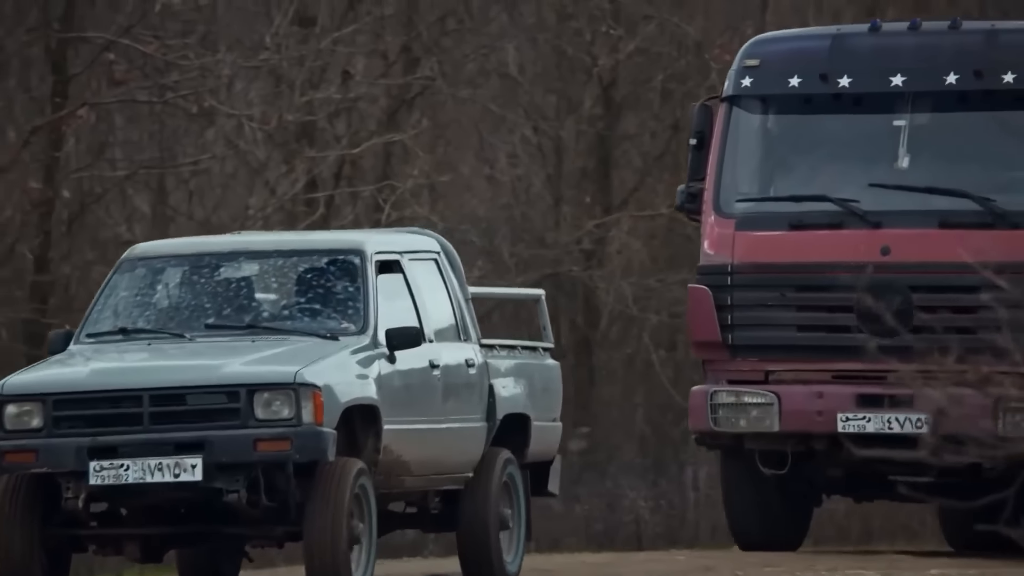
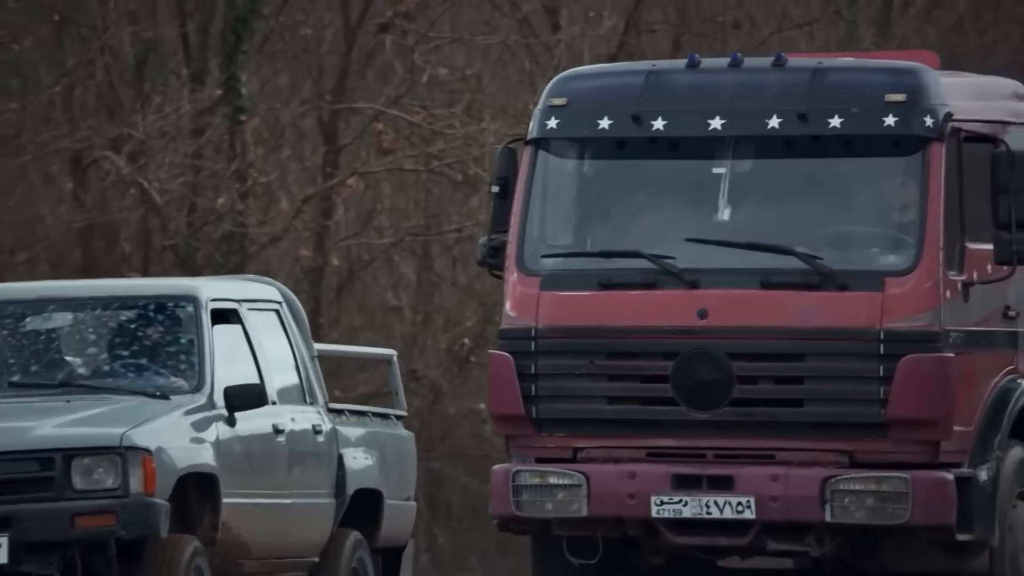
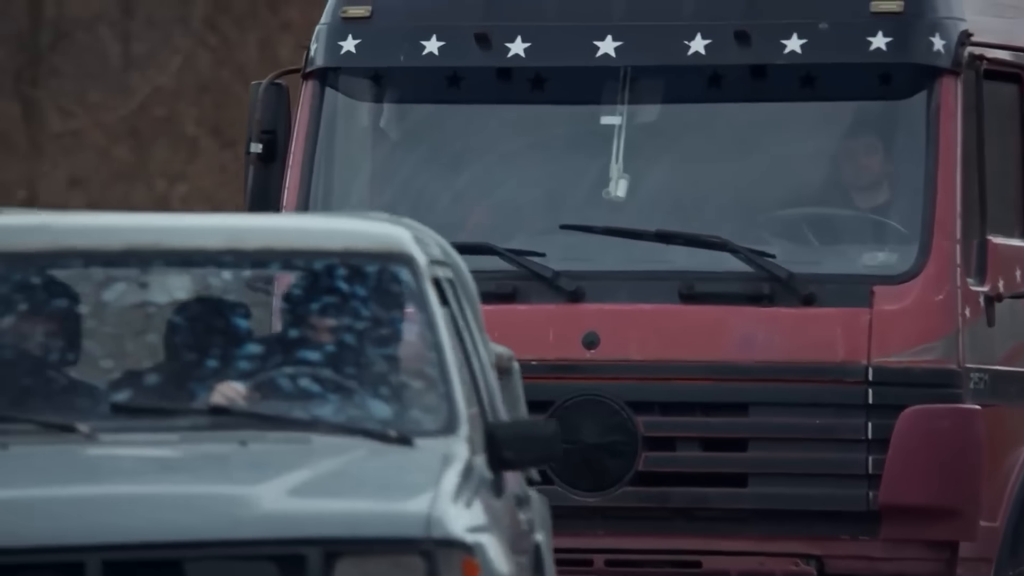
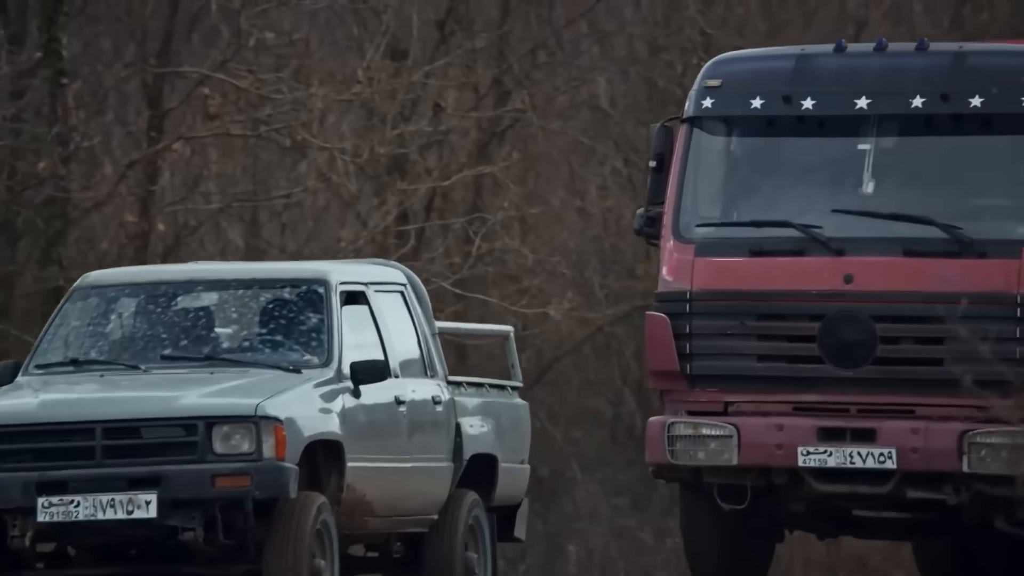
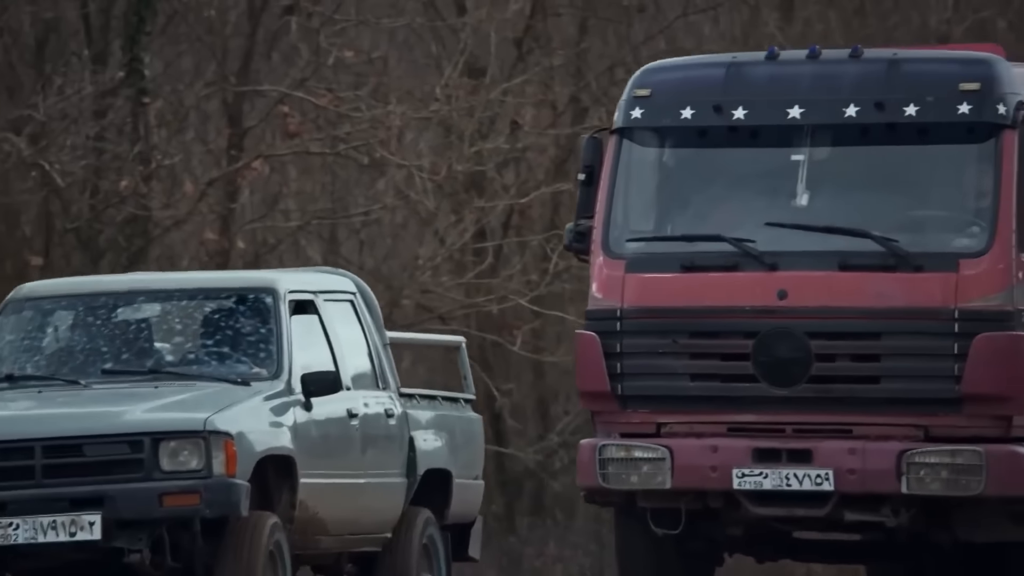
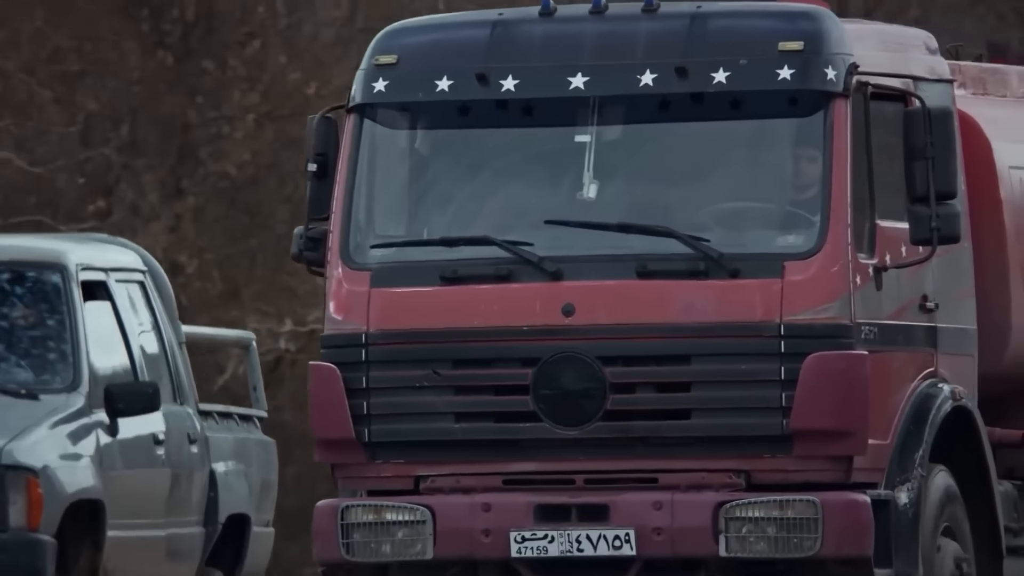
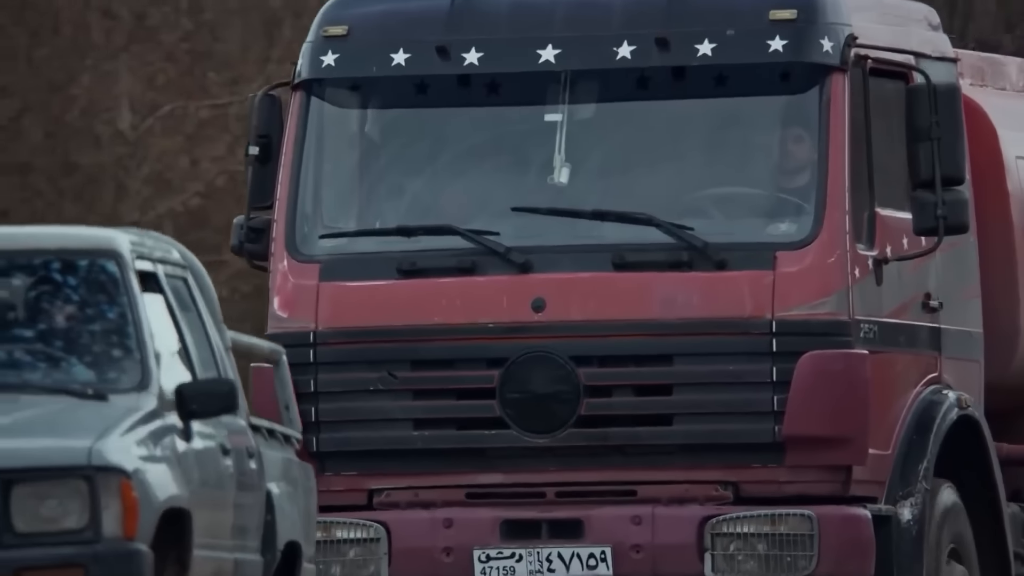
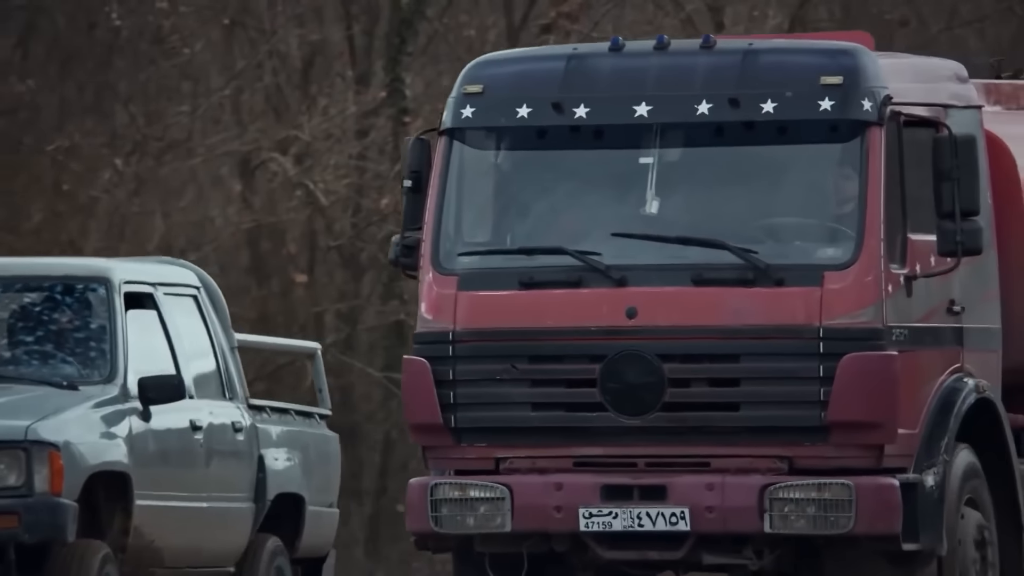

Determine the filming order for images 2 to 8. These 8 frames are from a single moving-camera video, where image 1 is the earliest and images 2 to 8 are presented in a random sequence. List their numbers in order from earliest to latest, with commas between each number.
4, 5, 2, 8, 6, 7, 3
